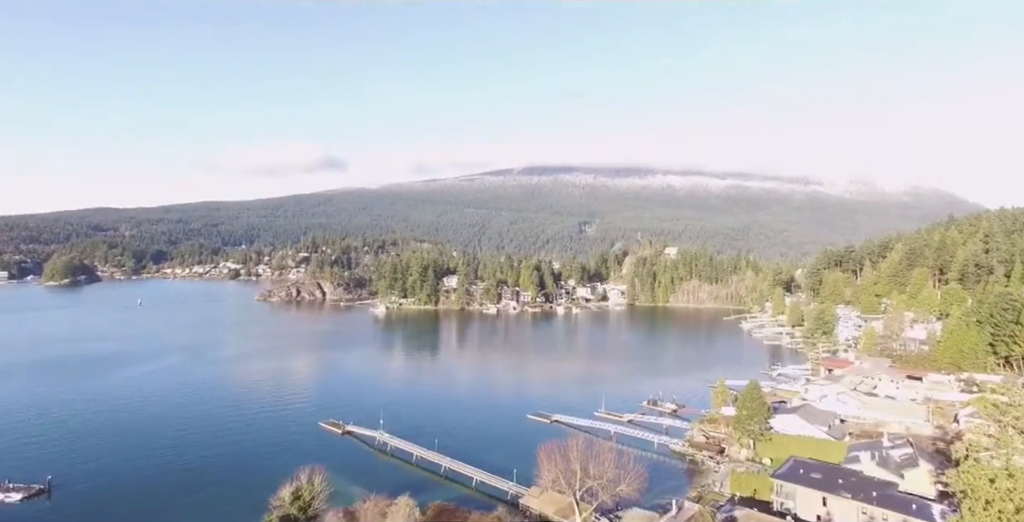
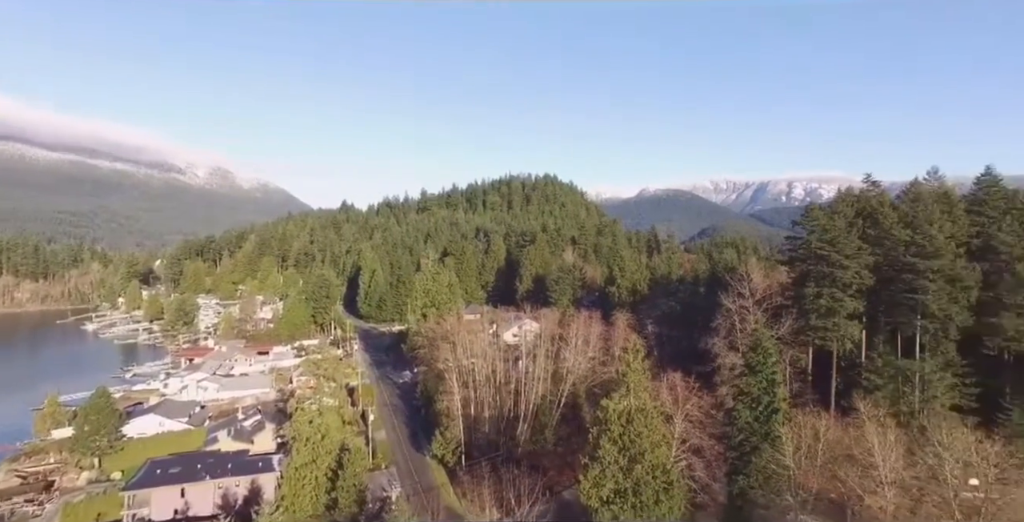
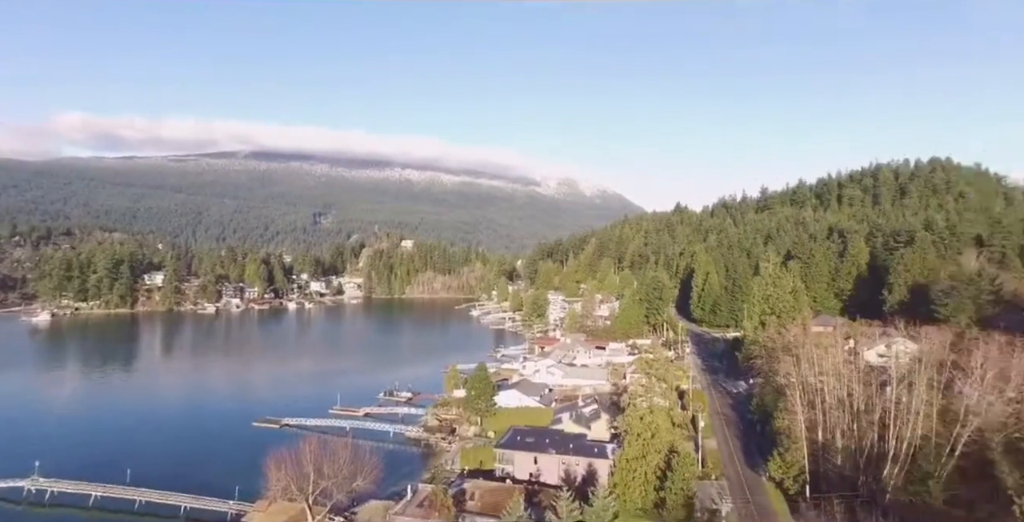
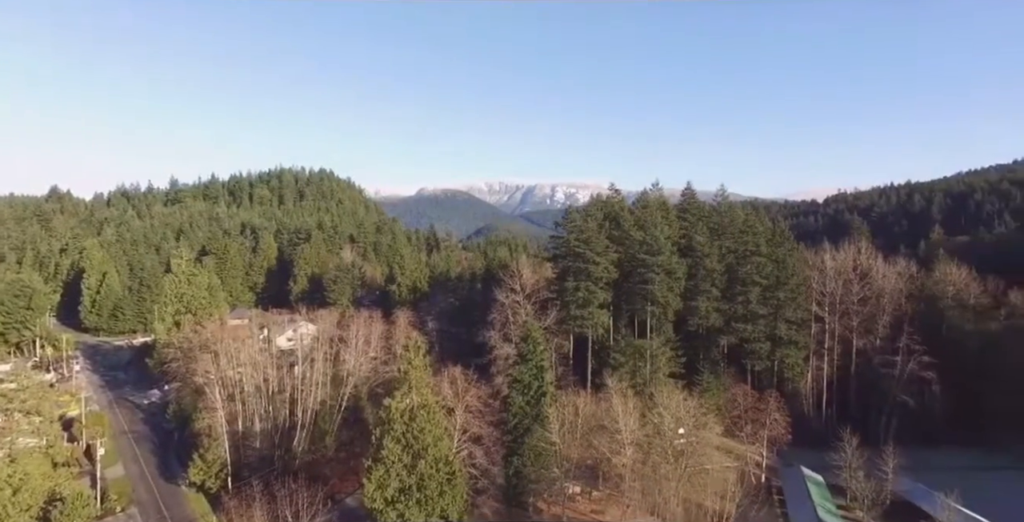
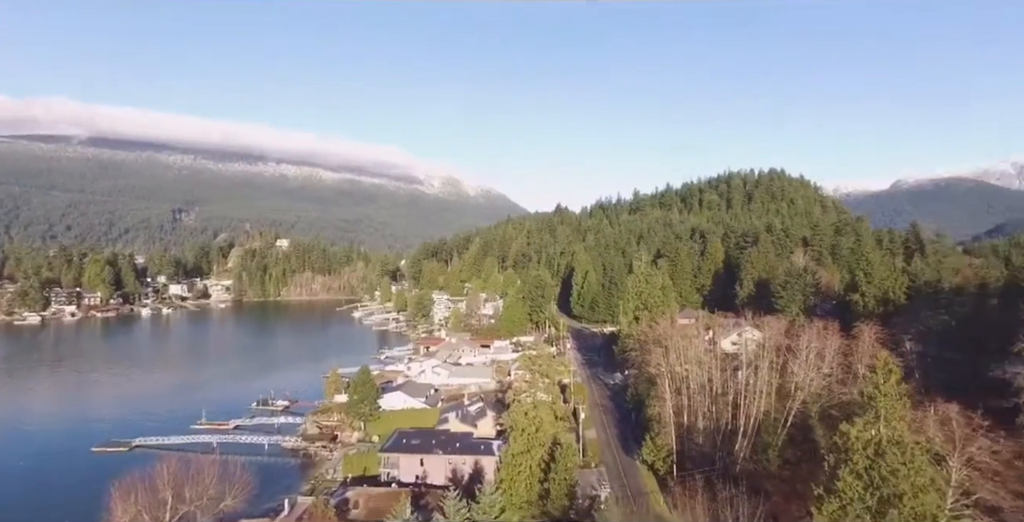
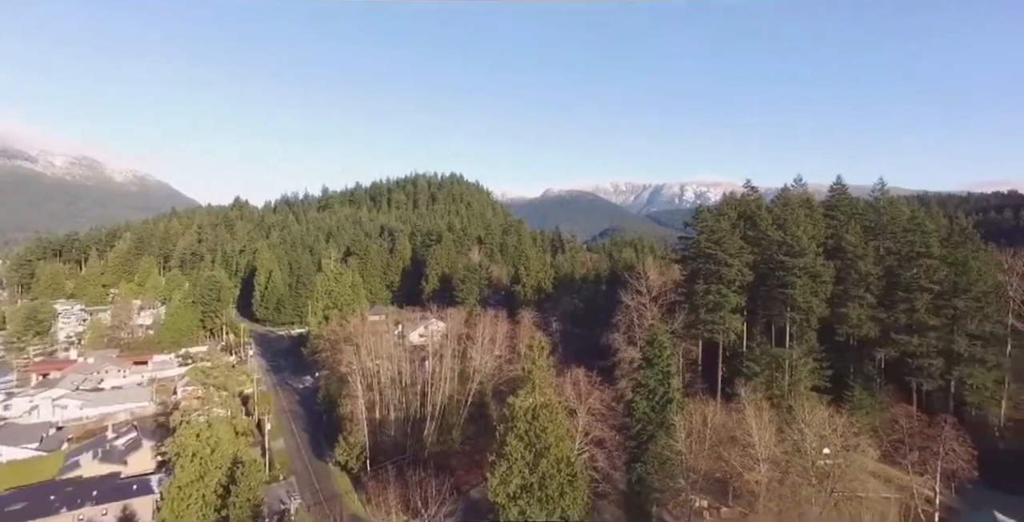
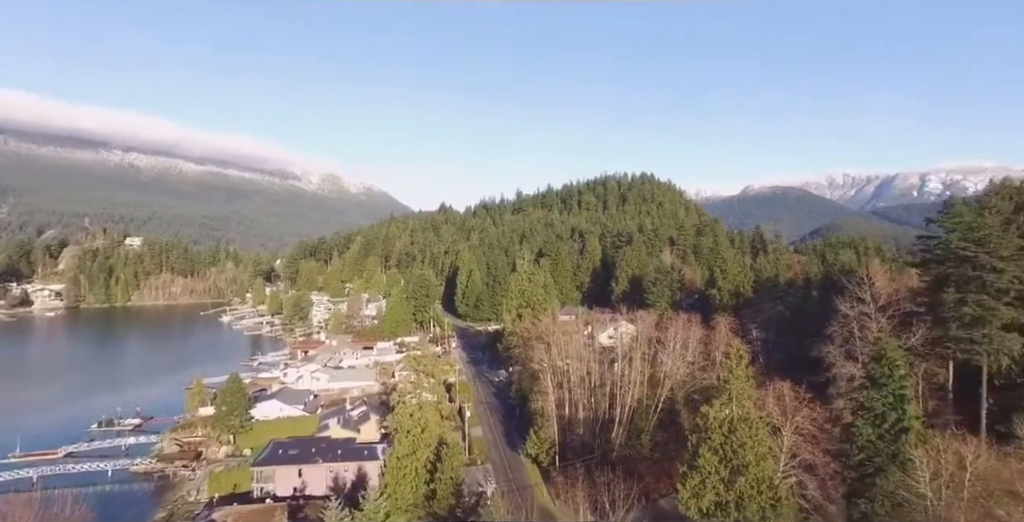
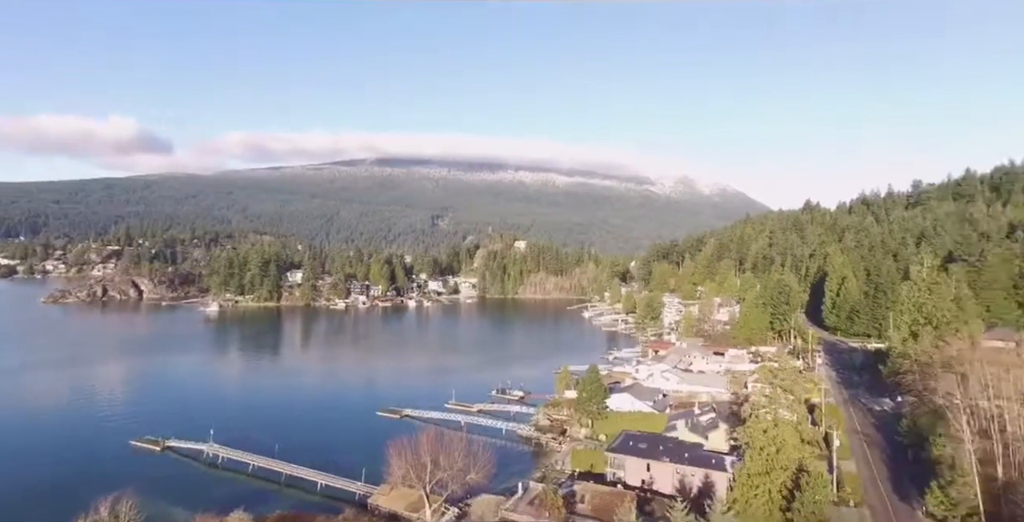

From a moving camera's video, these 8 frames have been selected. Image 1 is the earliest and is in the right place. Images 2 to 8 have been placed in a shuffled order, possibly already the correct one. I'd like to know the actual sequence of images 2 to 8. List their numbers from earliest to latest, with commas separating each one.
8, 3, 5, 7, 2, 6, 4
